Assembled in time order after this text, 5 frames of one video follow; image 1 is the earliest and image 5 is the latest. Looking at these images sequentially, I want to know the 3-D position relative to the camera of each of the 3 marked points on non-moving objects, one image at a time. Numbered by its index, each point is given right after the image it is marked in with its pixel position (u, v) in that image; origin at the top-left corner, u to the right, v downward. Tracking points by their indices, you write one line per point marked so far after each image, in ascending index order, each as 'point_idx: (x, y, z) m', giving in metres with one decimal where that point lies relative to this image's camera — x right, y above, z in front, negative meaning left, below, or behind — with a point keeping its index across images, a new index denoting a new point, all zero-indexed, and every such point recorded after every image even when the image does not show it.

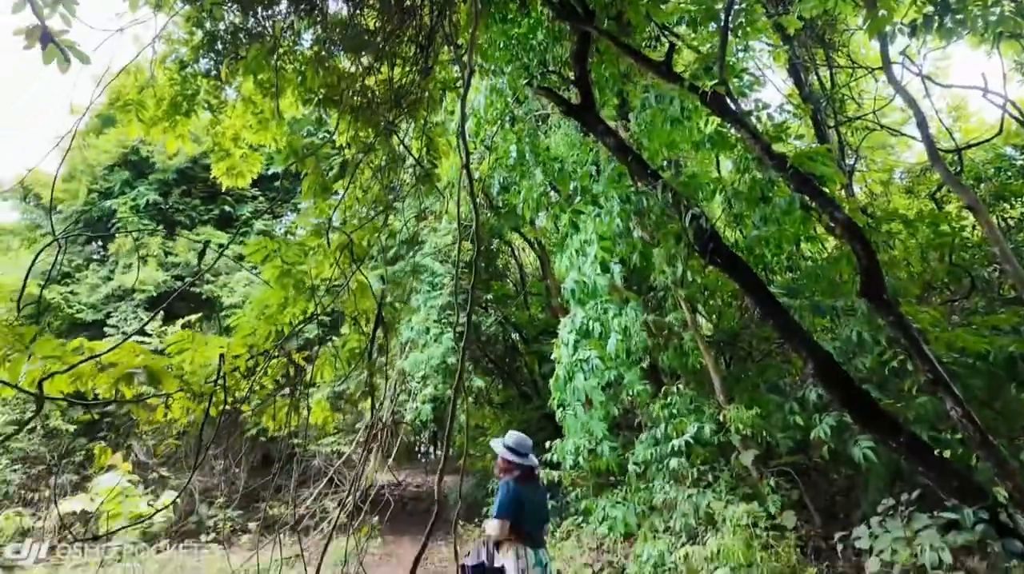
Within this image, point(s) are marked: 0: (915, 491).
0: (+3.0, -1.5, +4.6) m
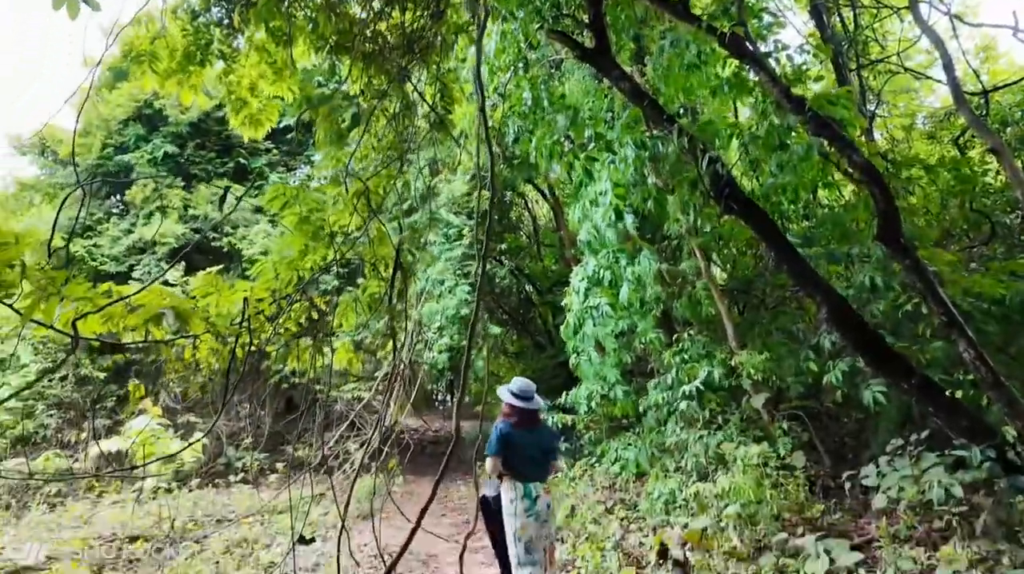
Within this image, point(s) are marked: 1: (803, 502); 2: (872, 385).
0: (+3.1, -1.1, +4.7) m
1: (+2.4, -1.8, +5.2) m
2: (+3.4, -1.0, +5.9) m
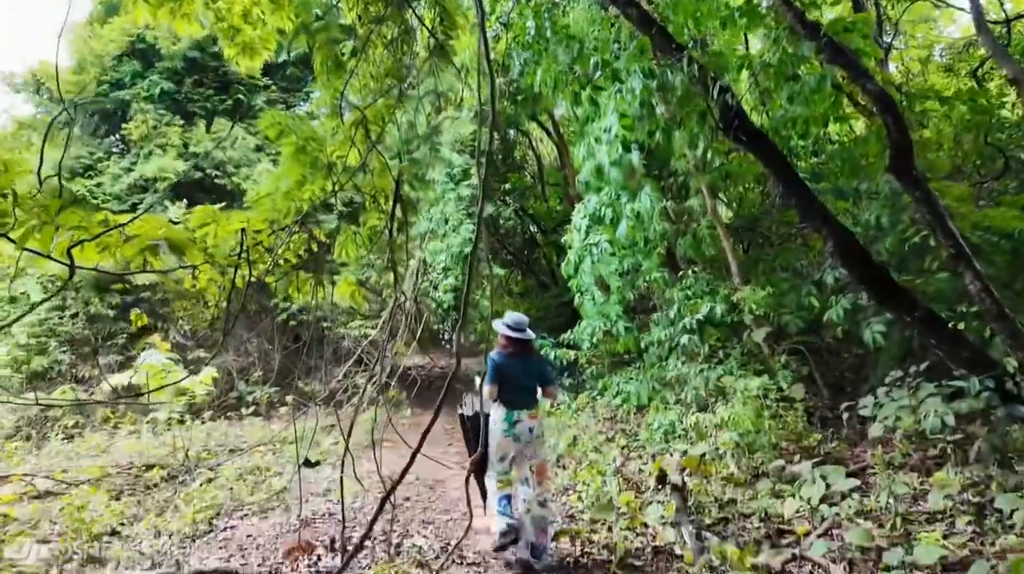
0: (+3.1, -0.6, +4.7) m
1: (+2.5, -1.2, +5.3) m
2: (+3.5, -0.3, +6.0) m
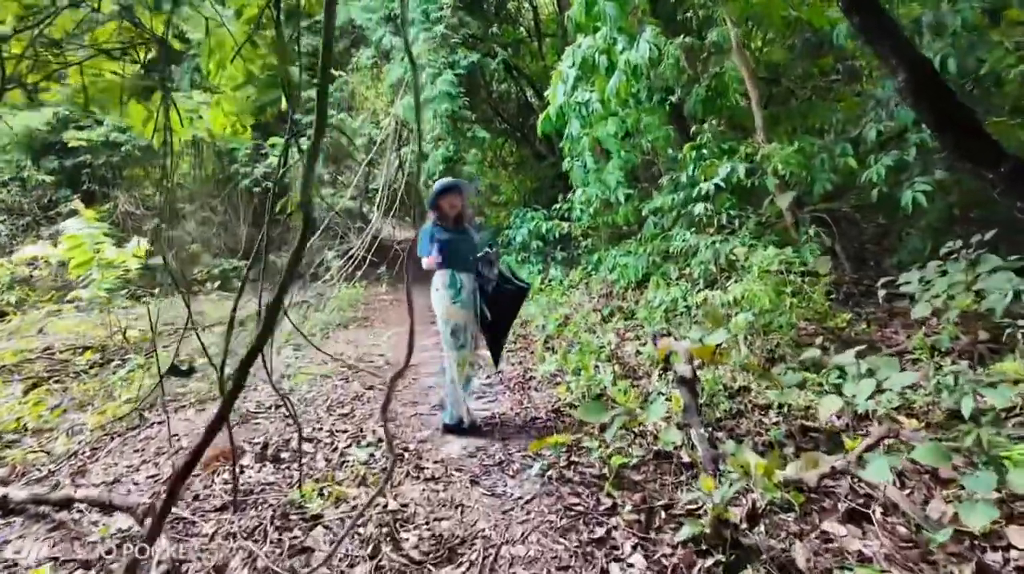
0: (+3.0, +0.3, +3.9) m
1: (+2.3, -0.2, +4.6) m
2: (+3.3, +0.8, +5.1) m
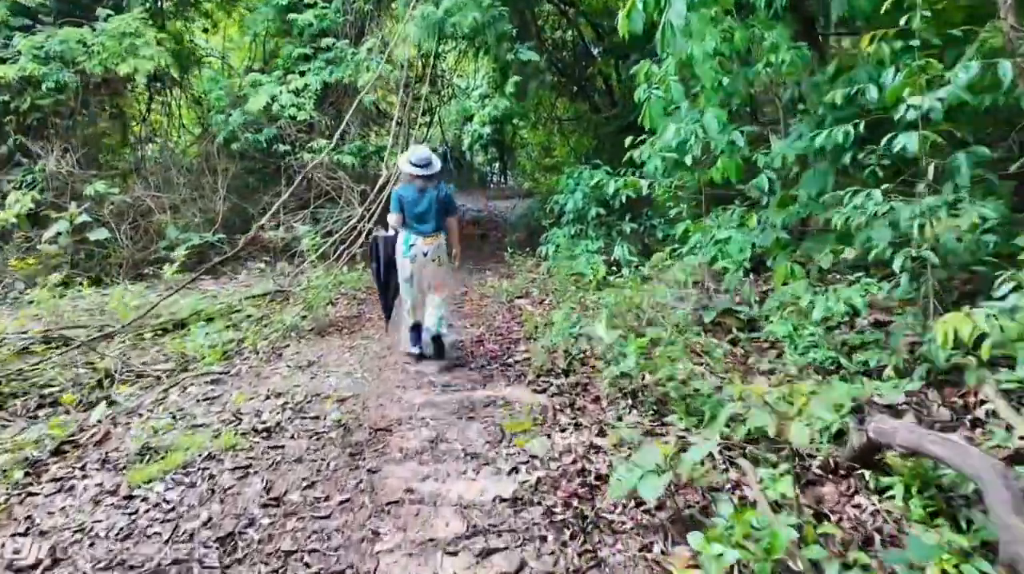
0: (+3.1, +0.3, +1.5) m
1: (+2.5, -0.2, +2.2) m
2: (+3.5, +0.8, +2.6) m
